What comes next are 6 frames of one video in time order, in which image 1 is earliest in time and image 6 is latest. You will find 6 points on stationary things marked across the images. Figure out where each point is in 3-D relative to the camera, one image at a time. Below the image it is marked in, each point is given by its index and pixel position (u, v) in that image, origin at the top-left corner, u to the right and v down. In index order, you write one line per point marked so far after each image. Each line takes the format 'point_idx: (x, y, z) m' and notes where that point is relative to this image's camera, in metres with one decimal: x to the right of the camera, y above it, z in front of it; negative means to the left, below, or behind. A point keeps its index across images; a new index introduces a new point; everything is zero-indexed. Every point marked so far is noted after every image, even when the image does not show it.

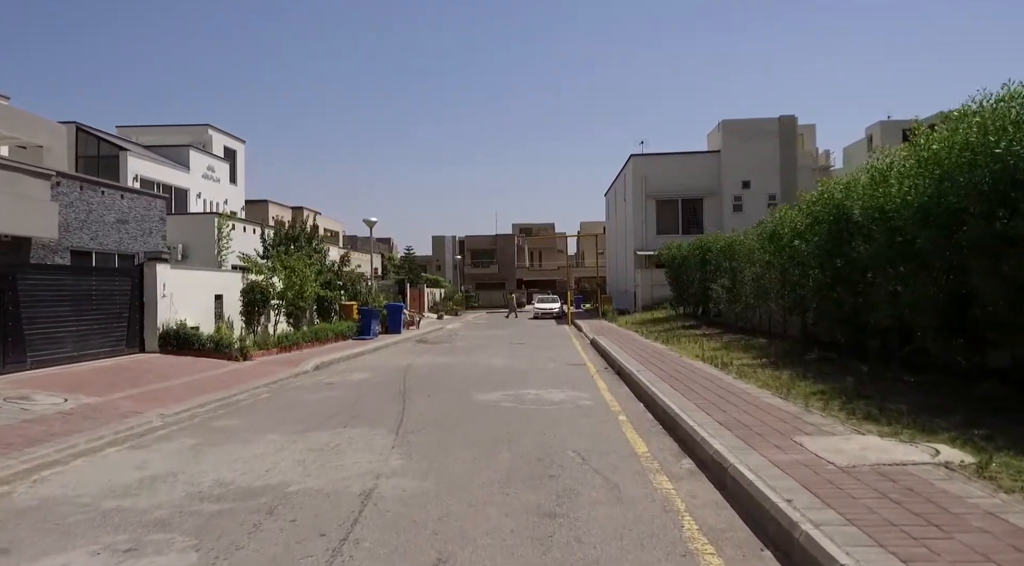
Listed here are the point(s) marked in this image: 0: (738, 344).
0: (+5.8, -1.6, +19.2) m
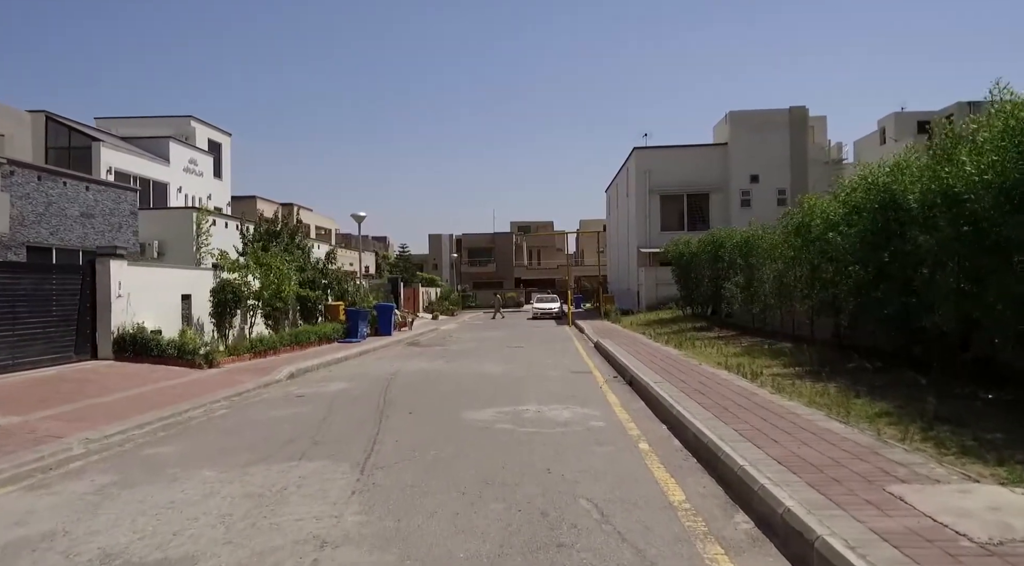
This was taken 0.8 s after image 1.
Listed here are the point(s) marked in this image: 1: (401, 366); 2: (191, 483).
0: (+5.8, -1.5, +17.2) m
1: (-3.0, -2.2, +19.7) m
2: (-3.2, -2.0, +7.5) m
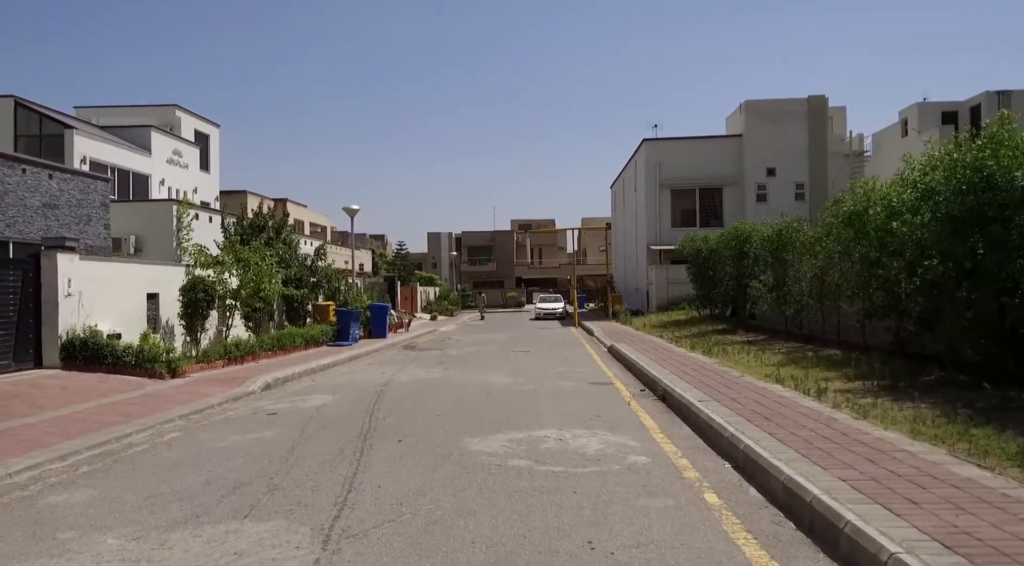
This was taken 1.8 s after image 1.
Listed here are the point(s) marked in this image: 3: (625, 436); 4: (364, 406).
0: (+5.9, -1.5, +15.0) m
1: (-2.8, -2.1, +17.4) m
2: (-3.1, -2.0, +5.3) m
3: (+1.4, -1.9, +9.1) m
4: (-2.5, -2.1, +12.7) m
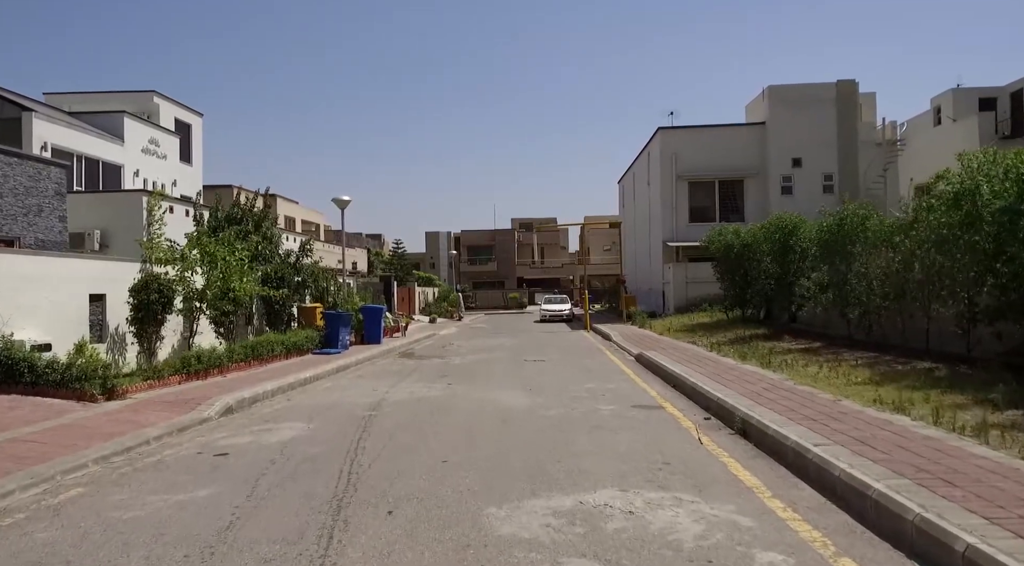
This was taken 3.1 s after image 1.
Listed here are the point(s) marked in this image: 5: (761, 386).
0: (+6.3, -1.4, +12.0) m
1: (-2.4, -2.1, +14.4) m
2: (-2.7, -1.9, +2.3) m
3: (+1.7, -1.8, +6.1) m
4: (-2.2, -2.1, +9.7) m
5: (+3.9, -1.6, +11.7) m
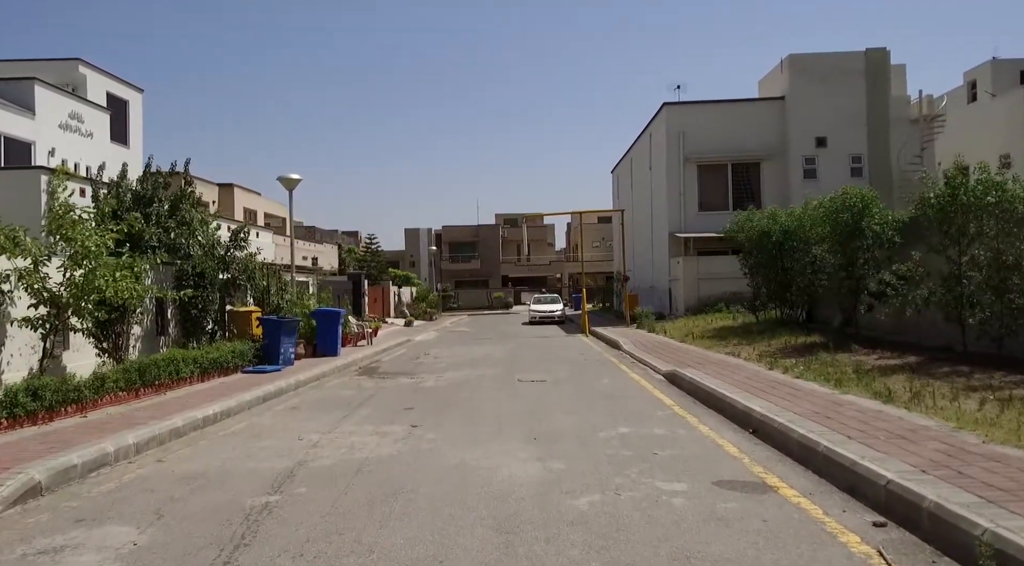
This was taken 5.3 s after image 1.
0: (+6.3, -1.3, +7.3) m
1: (-2.5, -2.0, +9.6) m
2: (-2.5, -1.9, -2.6) m
3: (+1.9, -1.7, +1.3) m
4: (-2.1, -2.0, +4.9) m
5: (+3.9, -1.5, +6.9) m
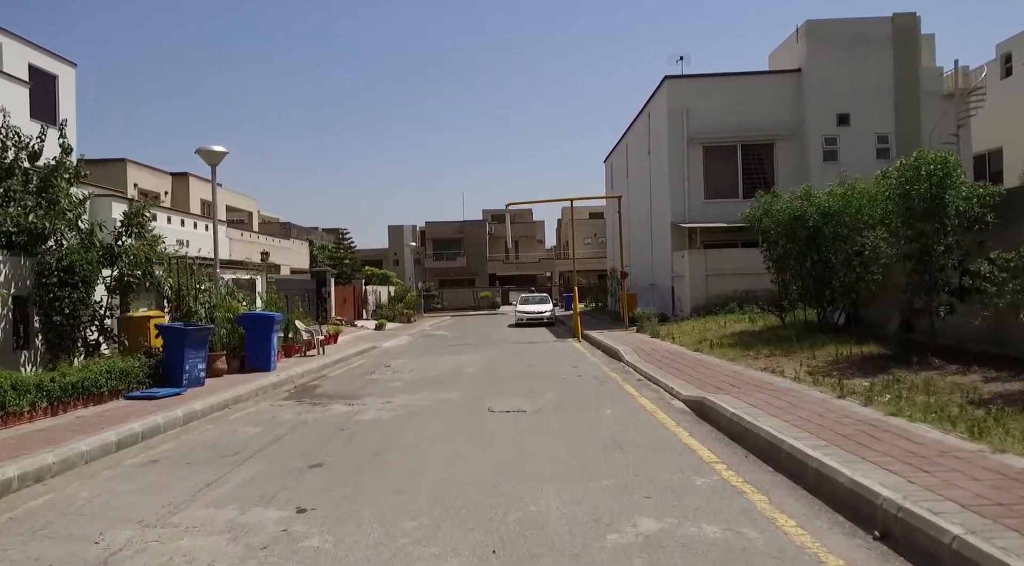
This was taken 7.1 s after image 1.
0: (+5.9, -1.2, +3.4) m
1: (-2.9, -2.0, +5.6) m
2: (-2.7, -1.8, -6.6) m
3: (+1.6, -1.7, -2.7) m
4: (-2.5, -1.9, +0.9) m
5: (+3.5, -1.4, +3.0) m
